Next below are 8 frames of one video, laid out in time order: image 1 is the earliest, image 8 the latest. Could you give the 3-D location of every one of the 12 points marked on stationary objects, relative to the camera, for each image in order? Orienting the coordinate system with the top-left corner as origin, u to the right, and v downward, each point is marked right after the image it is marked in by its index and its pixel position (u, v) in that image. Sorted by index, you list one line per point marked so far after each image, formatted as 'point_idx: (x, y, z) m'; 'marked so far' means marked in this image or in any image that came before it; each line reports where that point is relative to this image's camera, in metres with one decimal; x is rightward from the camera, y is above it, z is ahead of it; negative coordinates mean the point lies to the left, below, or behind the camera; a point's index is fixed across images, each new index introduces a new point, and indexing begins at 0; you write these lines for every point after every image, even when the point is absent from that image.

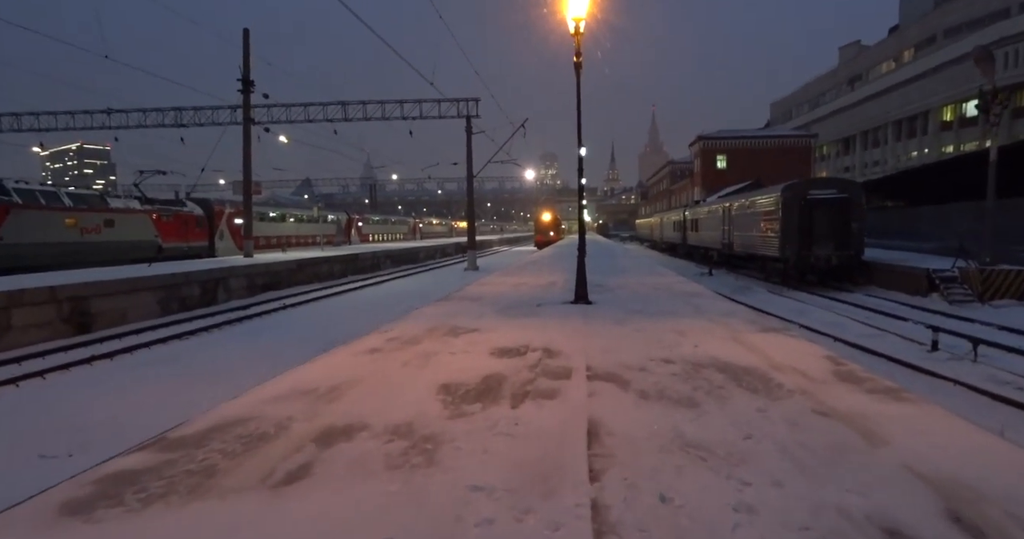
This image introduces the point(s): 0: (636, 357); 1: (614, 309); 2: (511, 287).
0: (+1.2, -0.9, +5.4) m
1: (+1.6, -0.6, +8.6) m
2: (0.0, -0.4, +12.4) m
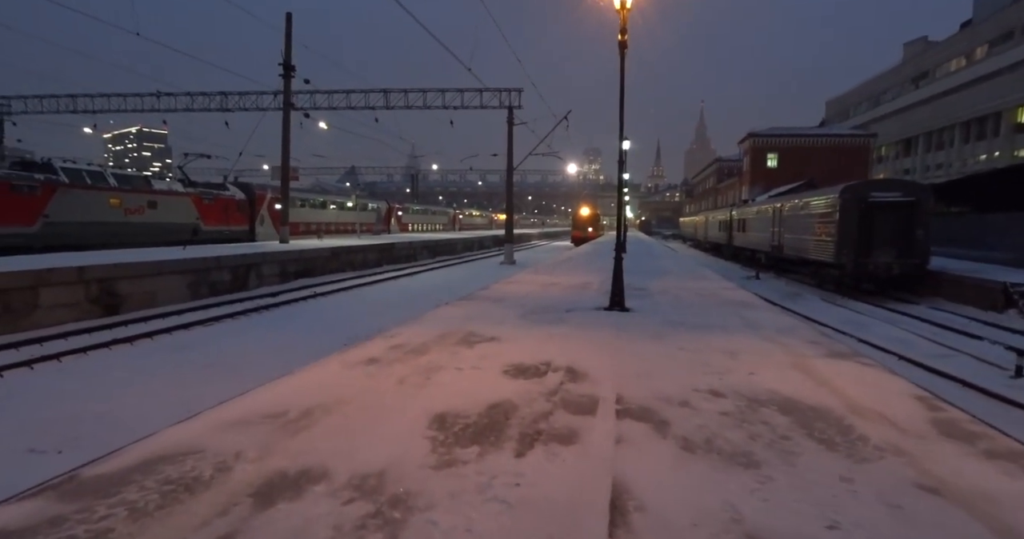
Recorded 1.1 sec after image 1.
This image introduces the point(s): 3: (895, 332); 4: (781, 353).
0: (+1.3, -1.0, +4.5) m
1: (+1.9, -0.7, +7.6) m
2: (+0.6, -0.4, +11.5) m
3: (+10.3, -1.6, +14.9) m
4: (+2.8, -0.8, +5.9) m
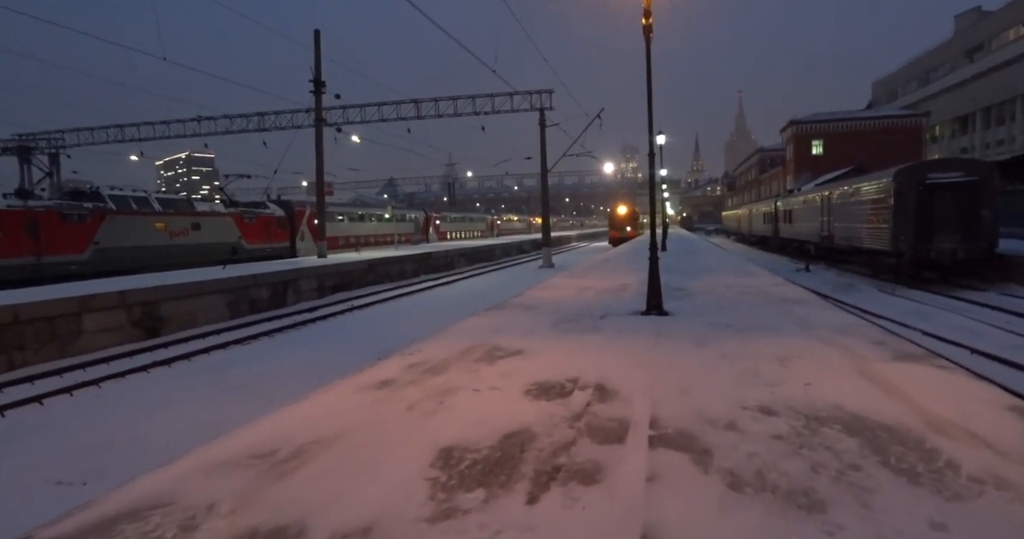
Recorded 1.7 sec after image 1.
0: (+1.5, -1.0, +3.9) m
1: (+2.3, -0.7, +7.0) m
2: (+1.3, -0.4, +10.9) m
3: (+11.2, -1.3, +13.7) m
4: (+3.1, -0.8, +5.2) m
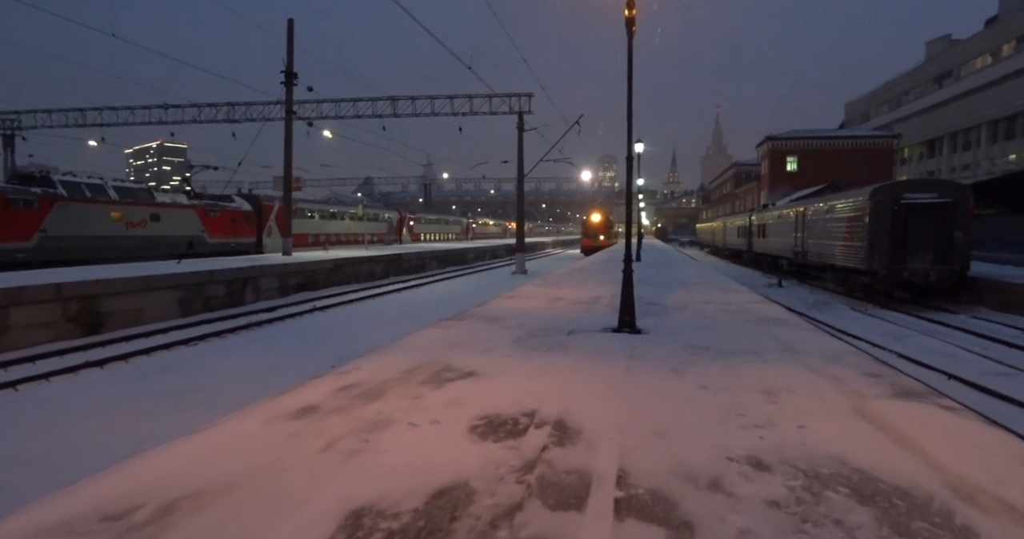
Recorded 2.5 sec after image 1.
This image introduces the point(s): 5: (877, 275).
0: (+1.1, -1.1, +3.3) m
1: (+1.8, -0.8, +6.4) m
2: (+0.6, -0.6, +10.3) m
3: (+10.3, -1.8, +13.4) m
4: (+2.6, -1.0, +4.6) m
5: (+12.1, -0.2, +18.3) m
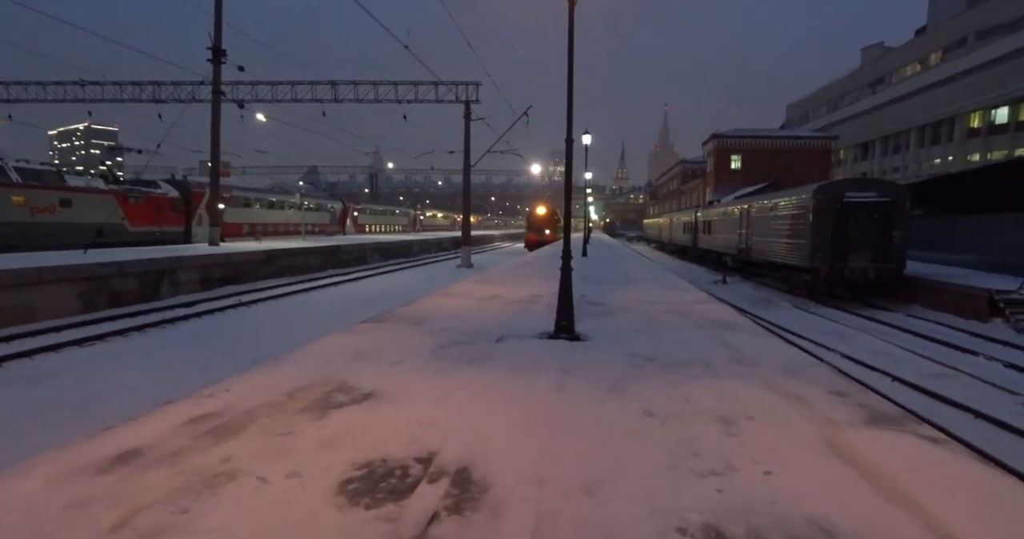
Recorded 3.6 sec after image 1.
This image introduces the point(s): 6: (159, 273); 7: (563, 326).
0: (+0.6, -1.1, +2.4) m
1: (+1.0, -0.8, +5.6) m
2: (-0.5, -0.5, +9.4) m
3: (+8.9, -1.8, +13.4) m
4: (+2.0, -1.0, +3.9) m
5: (+10.2, -0.1, +18.4) m
6: (-11.6, -0.1, +18.1) m
7: (+0.6, -0.6, +6.3) m
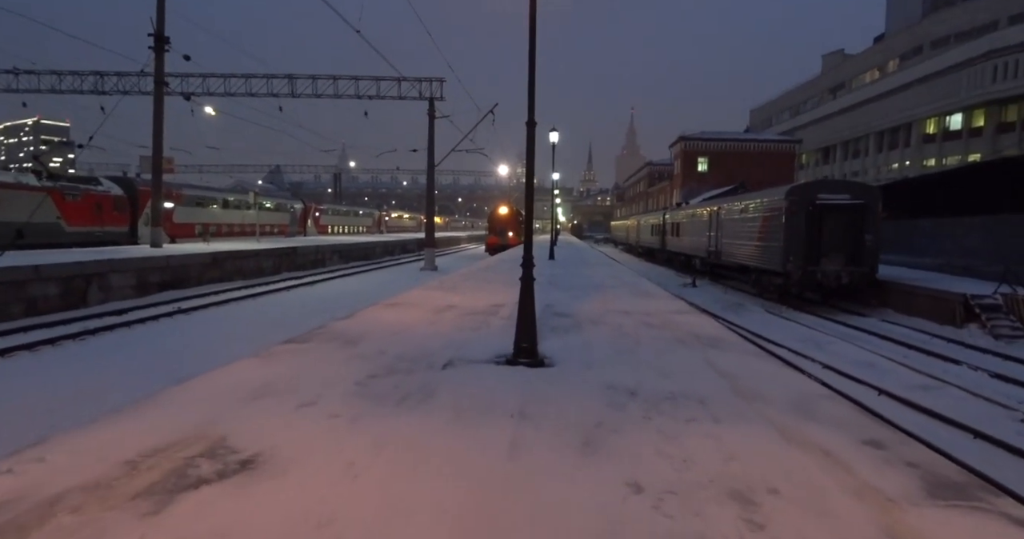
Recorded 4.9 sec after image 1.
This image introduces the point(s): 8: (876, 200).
0: (+0.3, -1.2, +1.3) m
1: (+0.5, -0.9, +4.5) m
2: (-1.2, -0.7, +8.2) m
3: (+8.0, -1.9, +12.7) m
4: (+1.7, -1.1, +2.9) m
5: (+9.0, -0.2, +17.8) m
6: (-12.7, -0.2, +16.3) m
7: (+0.1, -0.7, +5.2) m
8: (+11.6, +2.2, +17.6) m
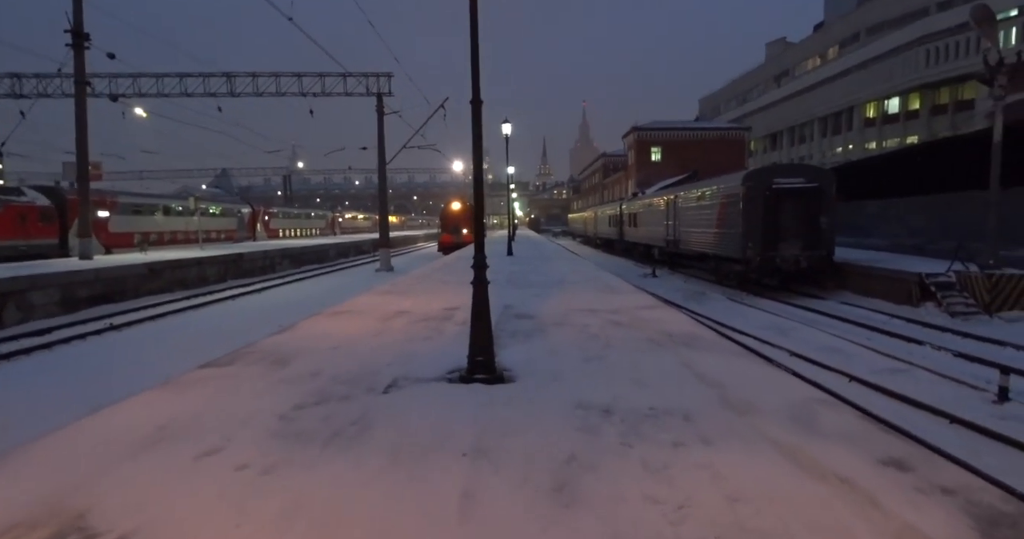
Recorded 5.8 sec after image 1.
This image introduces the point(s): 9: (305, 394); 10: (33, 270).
0: (+0.3, -1.2, +0.7) m
1: (+0.2, -0.9, +3.9) m
2: (-1.8, -0.7, +7.4) m
3: (+7.1, -1.5, +12.6) m
4: (+1.5, -1.0, +2.3) m
5: (+7.7, +0.2, +17.7) m
6: (-13.8, -0.8, +14.7) m
7: (-0.3, -0.8, +4.5) m
8: (+10.2, +2.8, +17.7) m
9: (-1.6, -1.0, +4.4) m
10: (-17.0, 0.0, +19.5) m
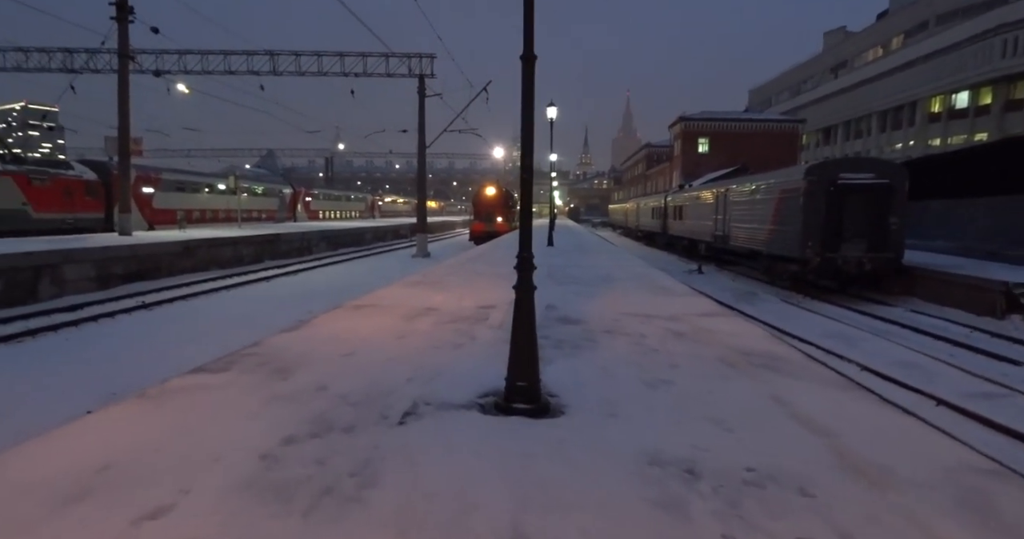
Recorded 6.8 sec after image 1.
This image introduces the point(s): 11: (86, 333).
0: (+0.3, -1.3, -0.2) m
1: (+0.5, -1.0, +2.9) m
2: (-1.3, -0.6, +6.6) m
3: (+7.9, -1.7, +11.2) m
4: (+1.6, -1.2, +1.3) m
5: (+8.8, +0.2, +16.3) m
6: (-12.8, 0.0, +14.6) m
7: (+0.1, -0.8, +3.6) m
8: (+11.4, +2.6, +16.0) m
9: (-1.3, -0.9, +3.5) m
10: (-15.7, +0.9, +19.5) m
11: (-7.9, -1.3, +9.8) m
